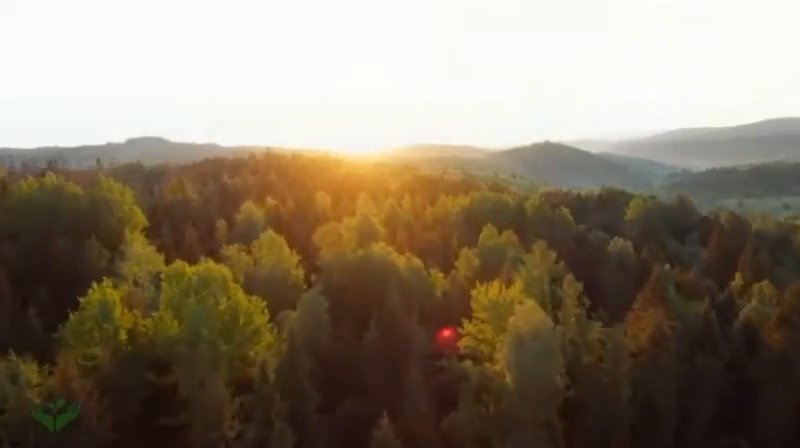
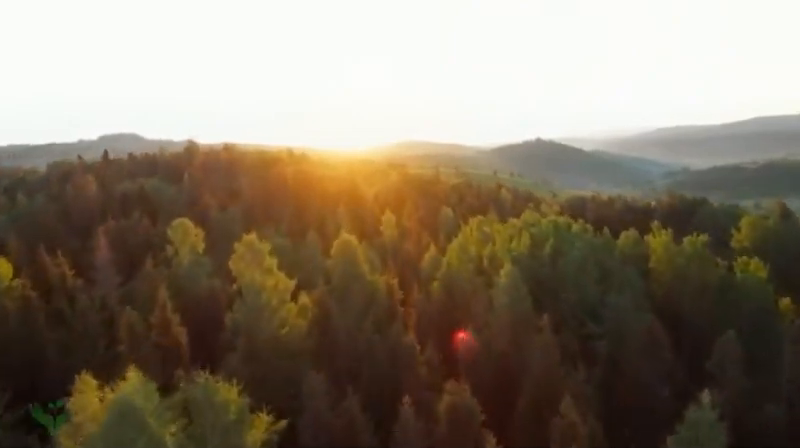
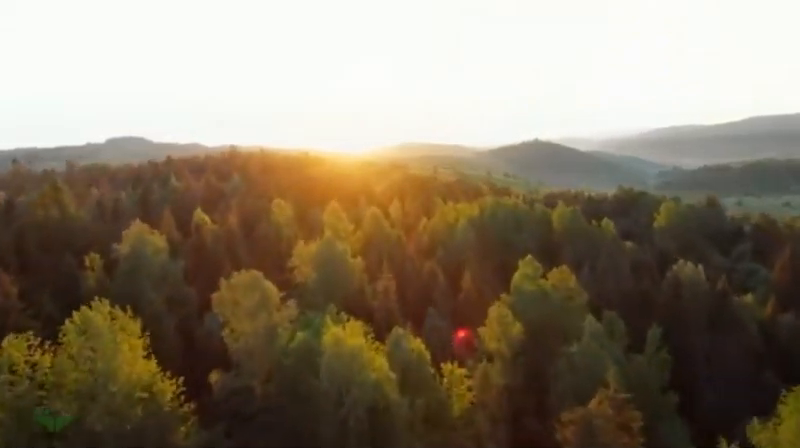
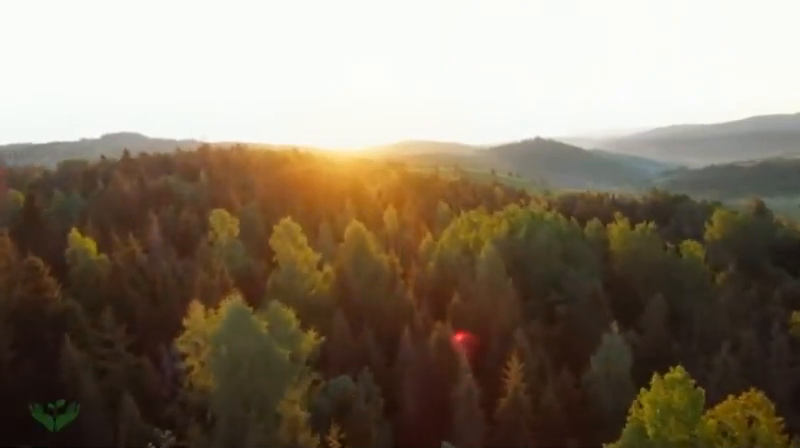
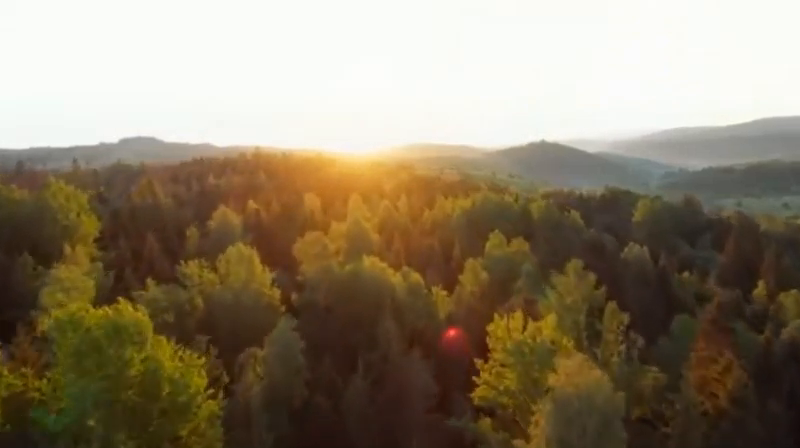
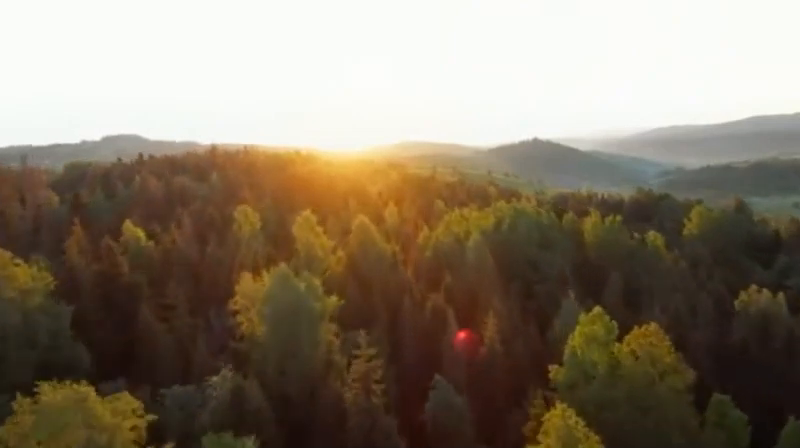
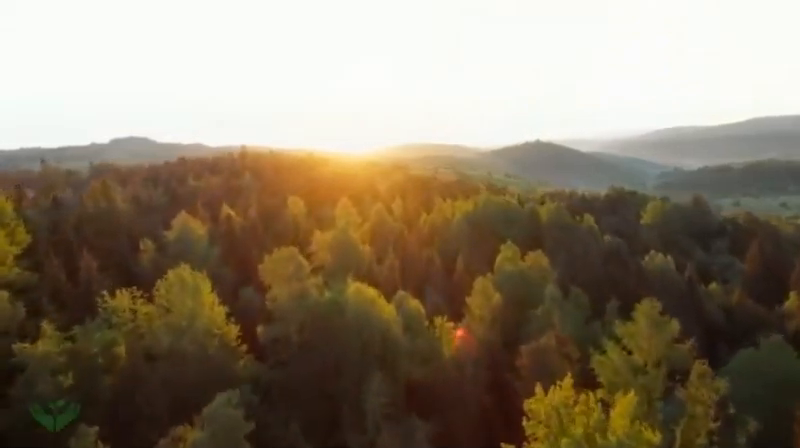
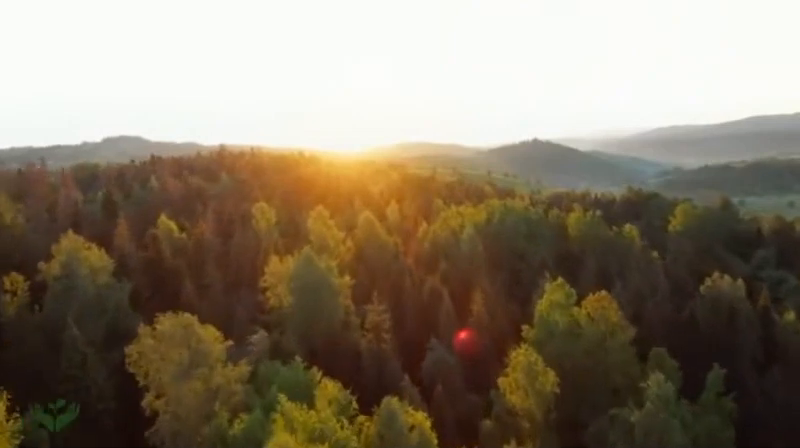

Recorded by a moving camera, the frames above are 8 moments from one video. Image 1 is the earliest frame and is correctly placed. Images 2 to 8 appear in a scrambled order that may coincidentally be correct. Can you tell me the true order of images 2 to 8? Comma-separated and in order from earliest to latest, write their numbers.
5, 7, 3, 8, 6, 4, 2
